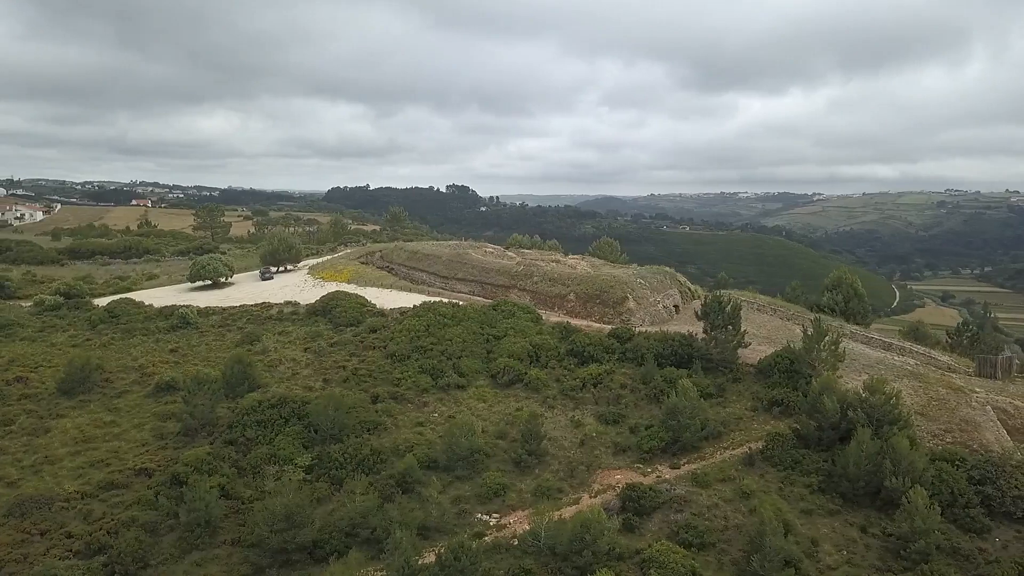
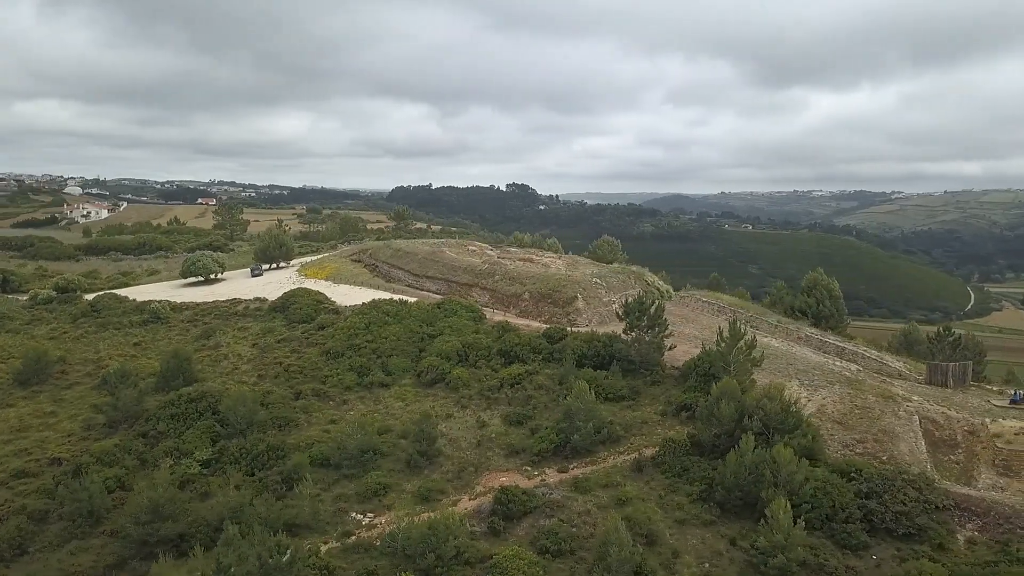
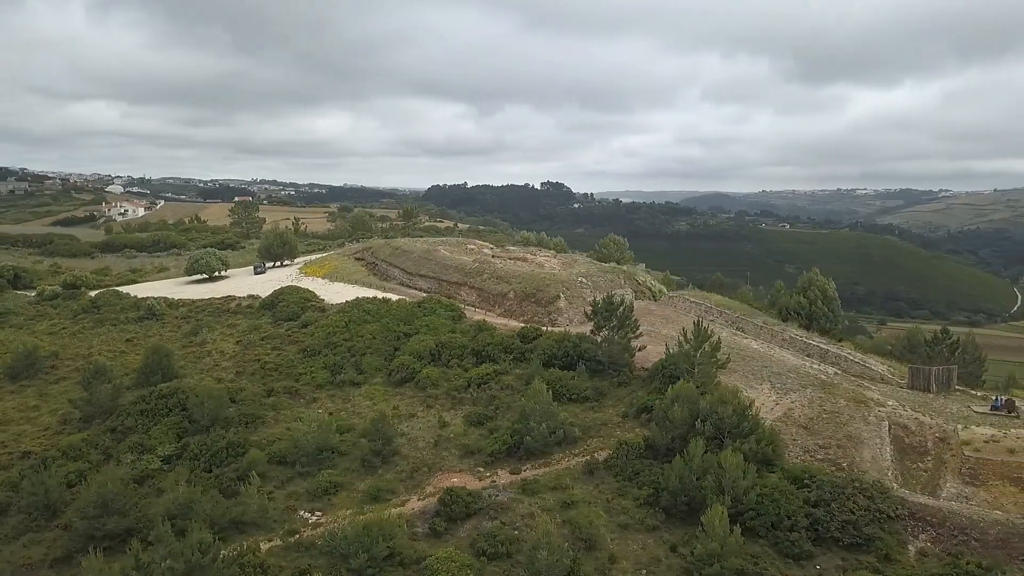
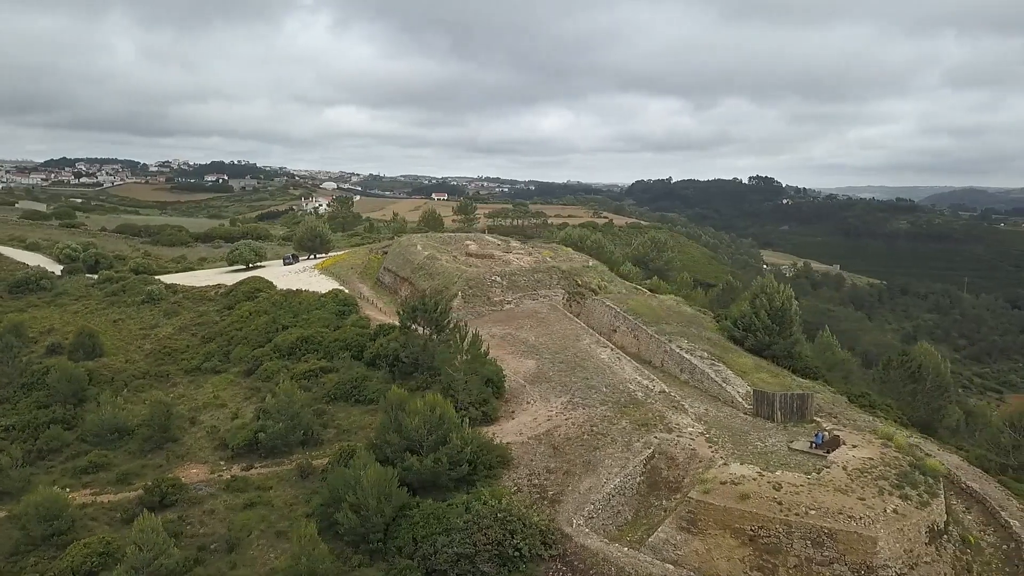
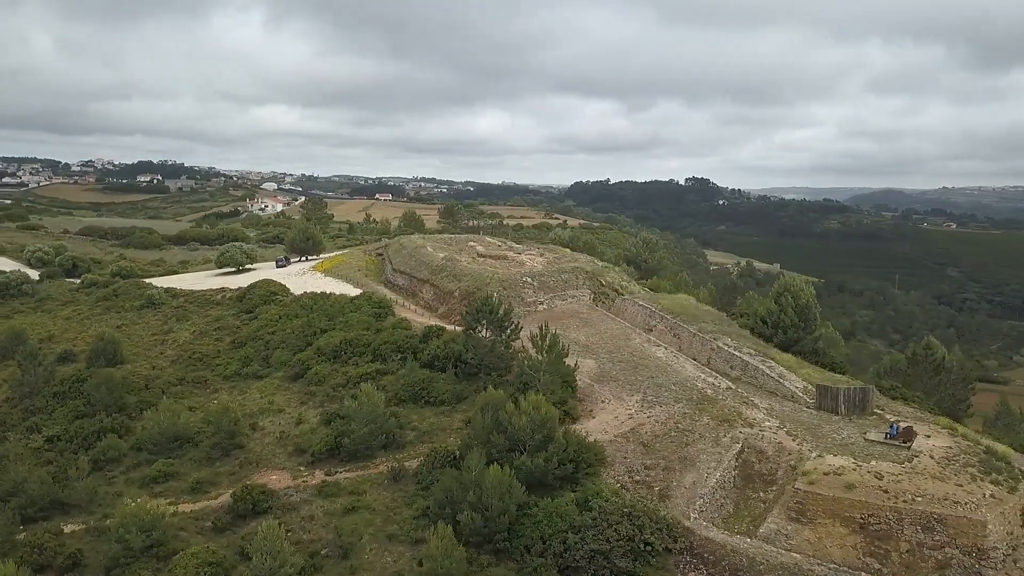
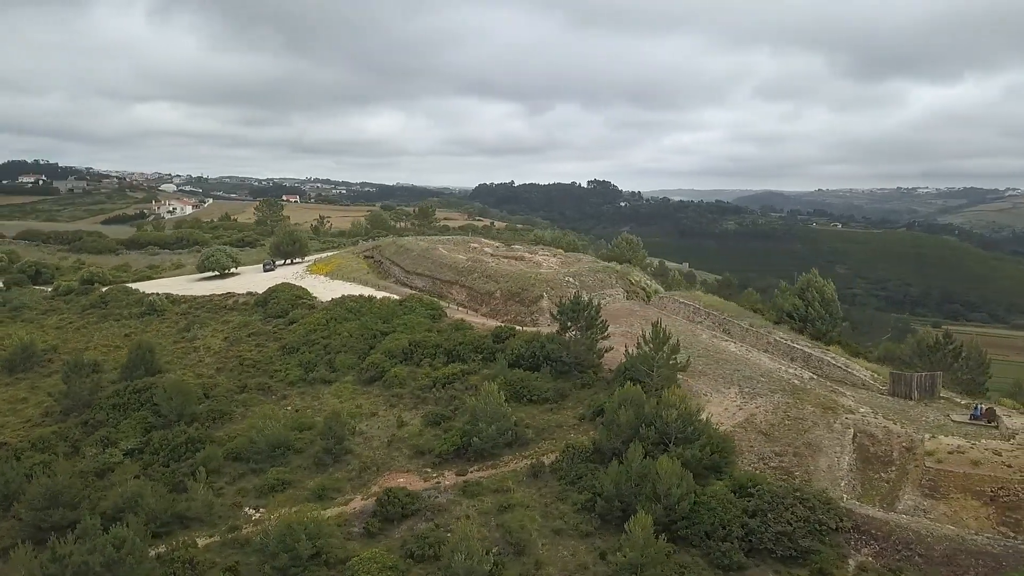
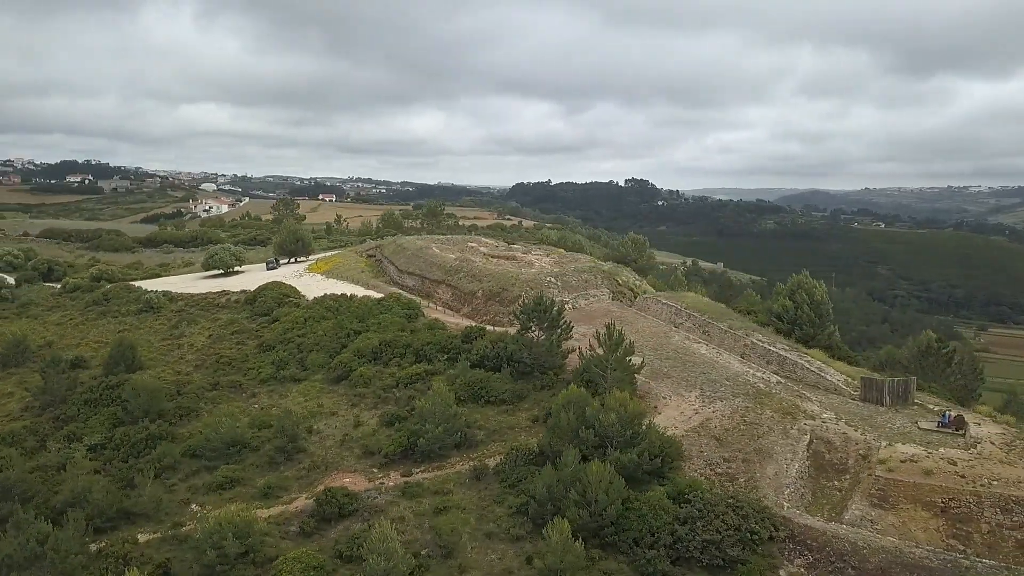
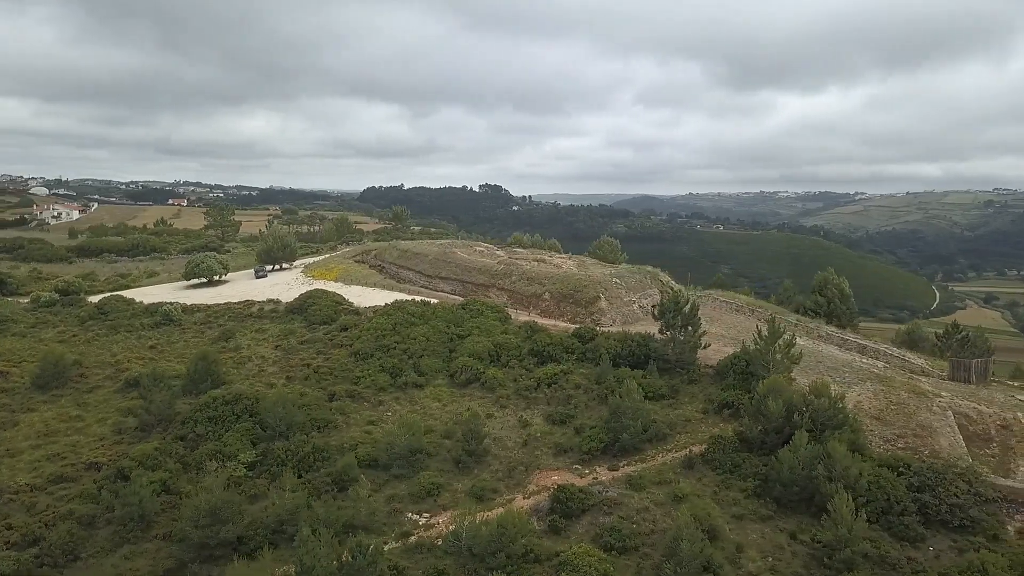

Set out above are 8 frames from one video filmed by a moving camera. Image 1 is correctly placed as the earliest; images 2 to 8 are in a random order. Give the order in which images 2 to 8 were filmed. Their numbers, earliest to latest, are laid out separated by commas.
8, 2, 3, 6, 7, 5, 4
